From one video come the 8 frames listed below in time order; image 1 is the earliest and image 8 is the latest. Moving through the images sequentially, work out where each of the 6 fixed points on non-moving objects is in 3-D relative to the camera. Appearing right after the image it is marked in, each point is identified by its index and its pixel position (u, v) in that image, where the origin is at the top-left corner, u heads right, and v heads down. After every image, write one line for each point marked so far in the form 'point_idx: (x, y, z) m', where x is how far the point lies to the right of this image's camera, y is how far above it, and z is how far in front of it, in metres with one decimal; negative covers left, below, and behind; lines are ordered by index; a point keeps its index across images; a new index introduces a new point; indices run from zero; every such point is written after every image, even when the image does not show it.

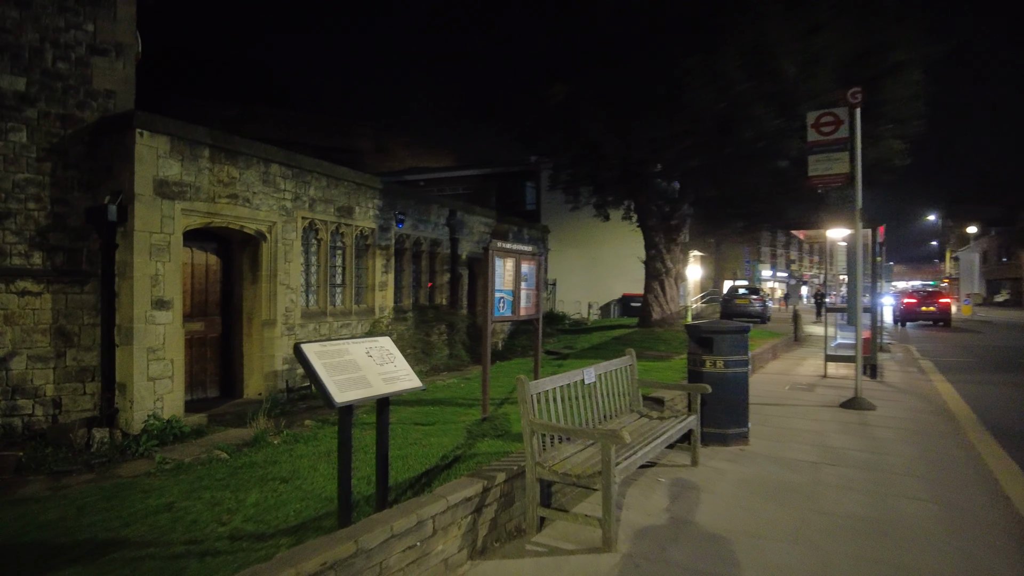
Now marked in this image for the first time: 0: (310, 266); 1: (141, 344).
0: (-3.2, +0.3, +10.4) m
1: (-4.3, -0.6, +7.5) m
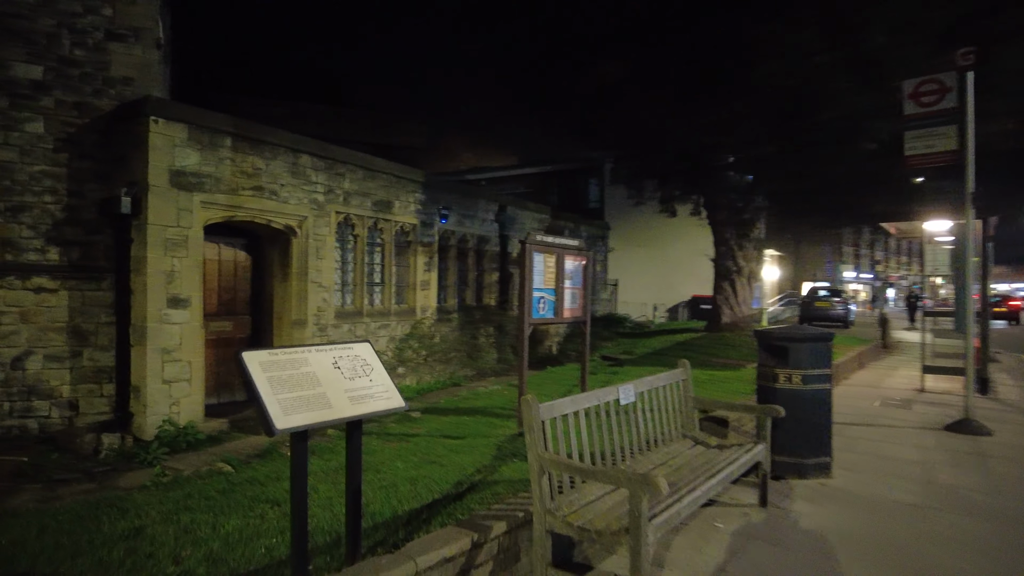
0: (-2.5, +0.3, +9.8) m
1: (-3.9, -0.6, +7.1) m
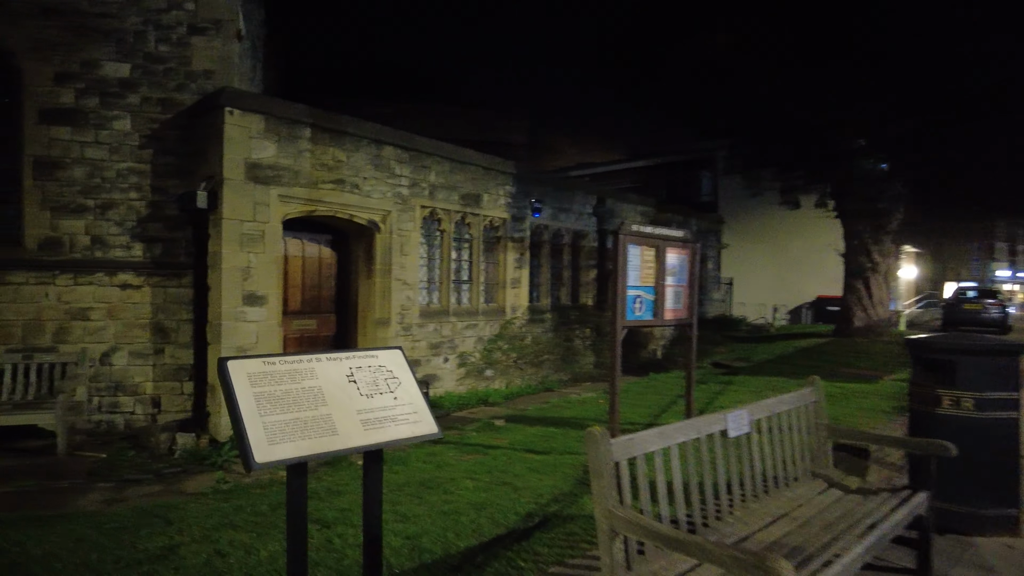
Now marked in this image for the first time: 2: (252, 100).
0: (-1.2, +0.4, +9.4) m
1: (-3.0, -0.6, +6.9) m
2: (-2.8, +2.0, +7.0) m
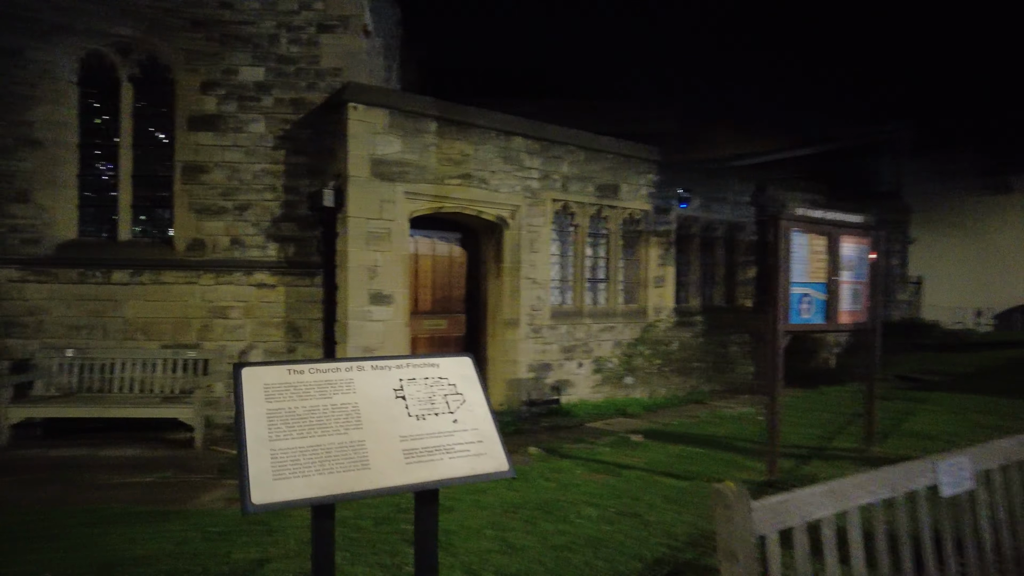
0: (+0.7, +0.4, +8.7) m
1: (-1.6, -0.6, +6.7) m
2: (-1.4, +2.1, +6.8) m
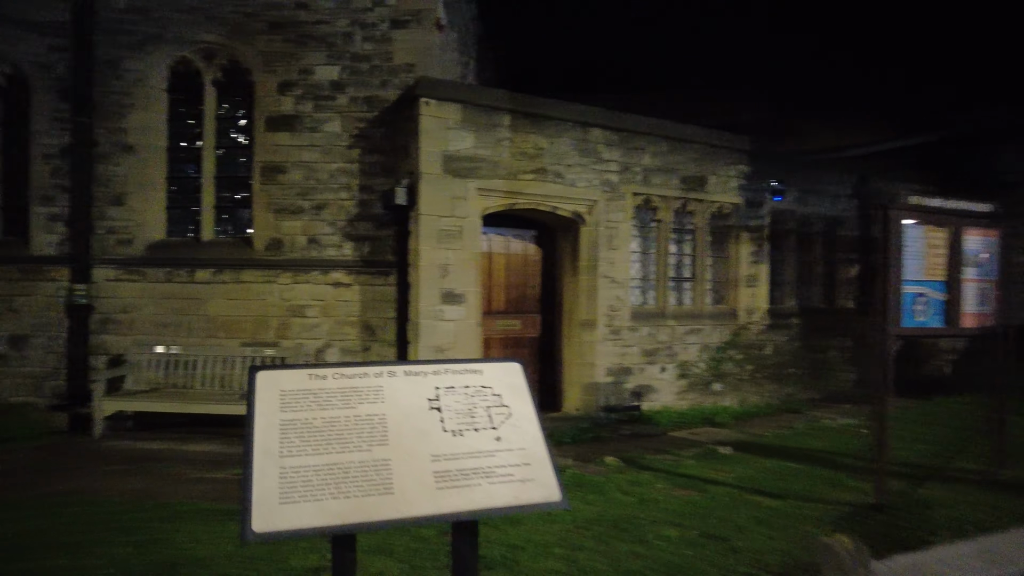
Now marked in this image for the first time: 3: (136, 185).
0: (+1.7, +0.4, +8.3) m
1: (-0.8, -0.6, +6.6) m
2: (-0.6, +2.1, +6.7) m
3: (-4.3, +1.2, +7.3) m
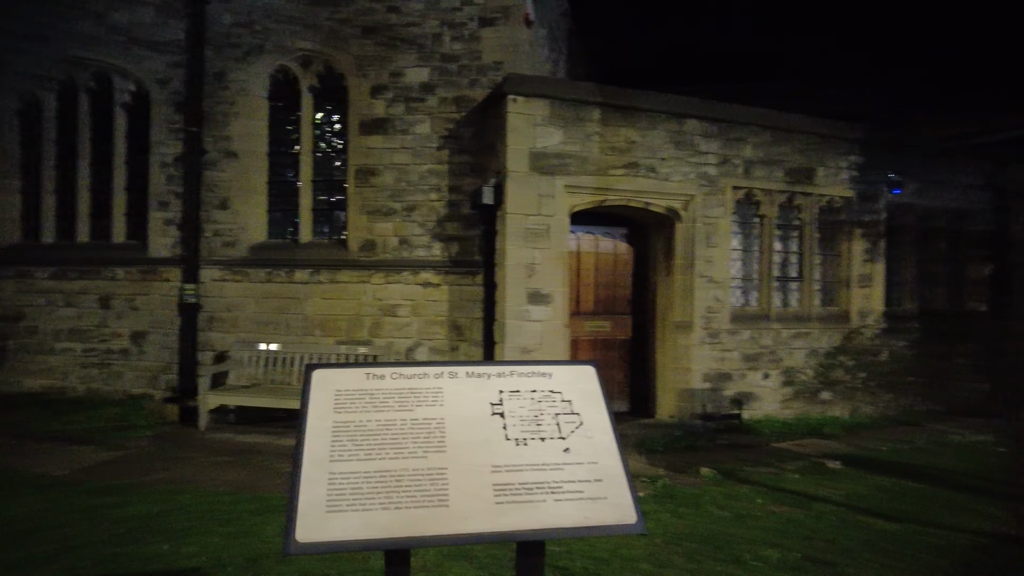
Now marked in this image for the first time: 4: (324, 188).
0: (+2.8, +0.4, +7.8) m
1: (0.0, -0.6, +6.5) m
2: (+0.3, +2.1, +6.5) m
3: (-3.2, +1.2, +7.7) m
4: (-2.3, +1.2, +7.8) m
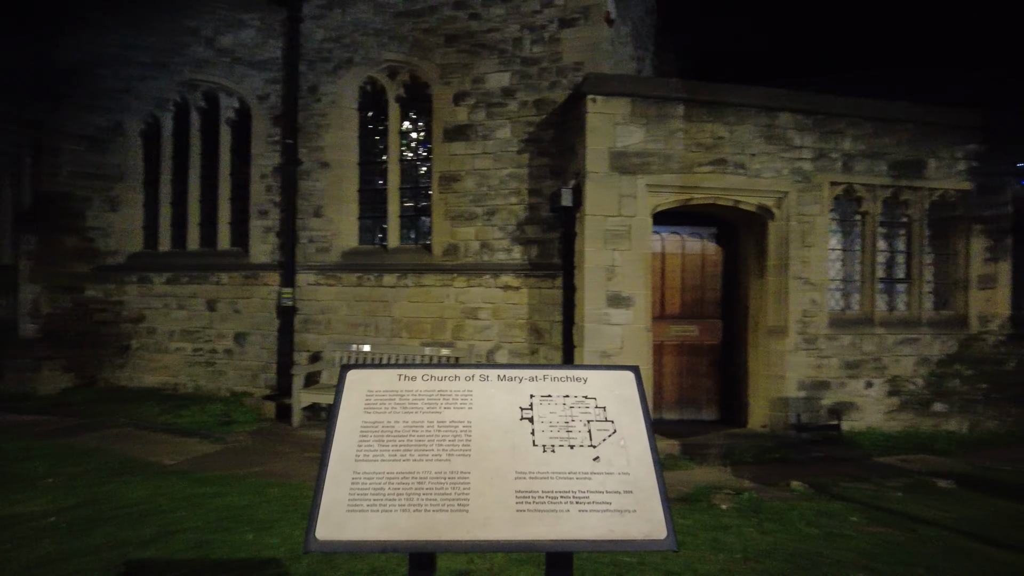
0: (+3.8, +0.4, +7.2) m
1: (+0.8, -0.6, +6.4) m
2: (+1.0, +2.0, +6.4) m
3: (-2.2, +1.1, +8.0) m
4: (-1.3, +1.2, +8.0) m
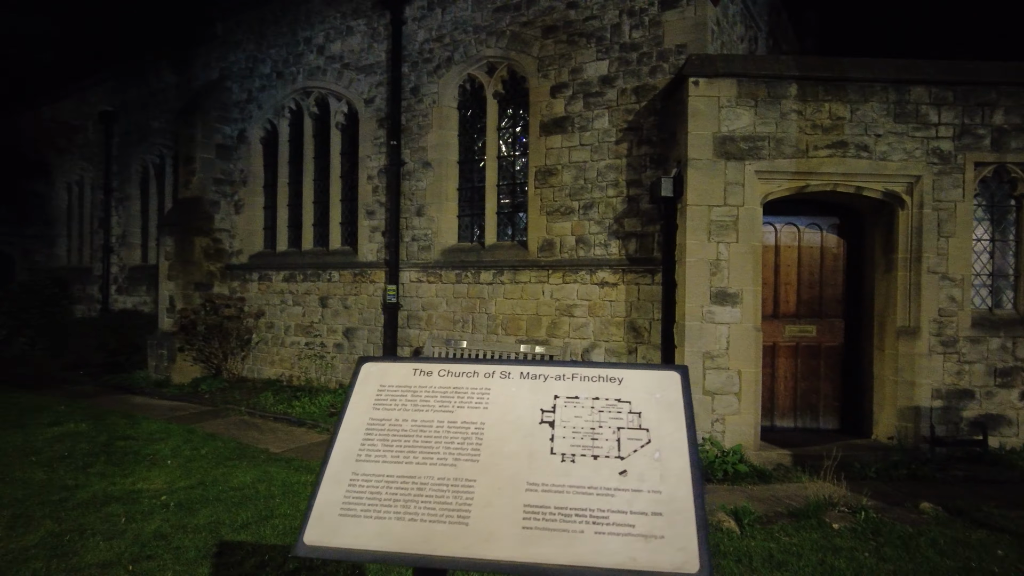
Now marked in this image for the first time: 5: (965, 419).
0: (+4.8, +0.4, +6.3) m
1: (+1.7, -0.5, +6.0) m
2: (+1.9, +2.1, +6.0) m
3: (-1.0, +1.2, +8.1) m
4: (-0.1, +1.2, +7.9) m
5: (+4.3, -1.2, +6.0) m
